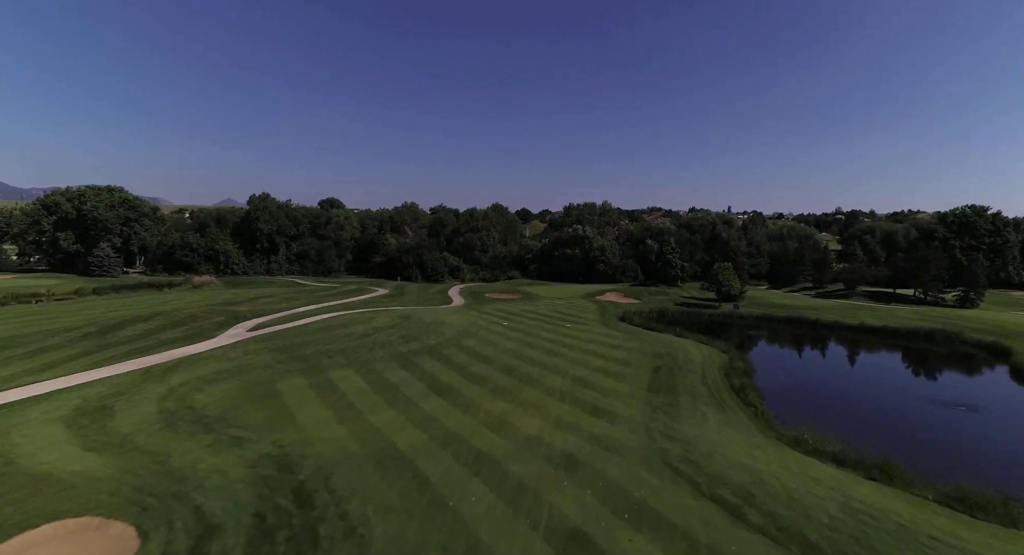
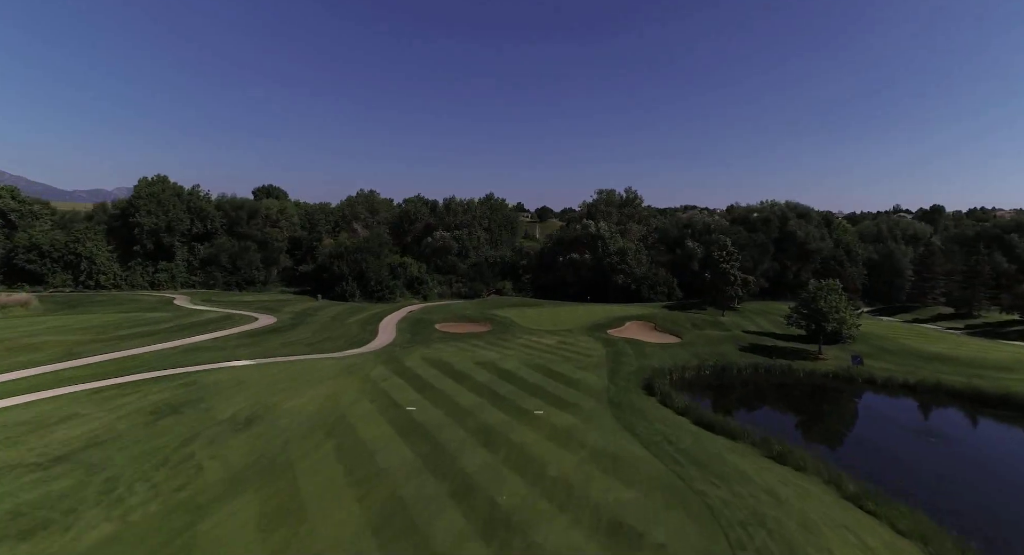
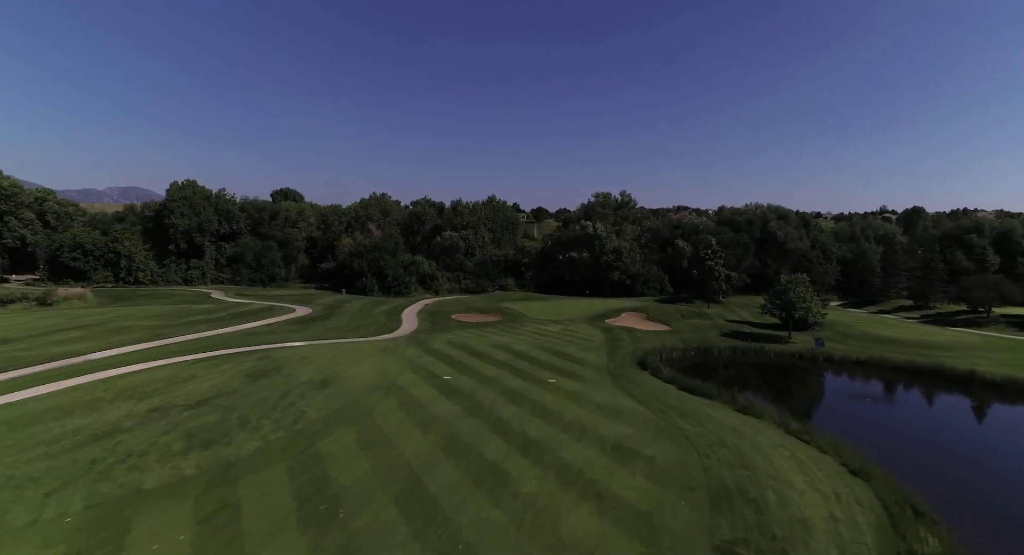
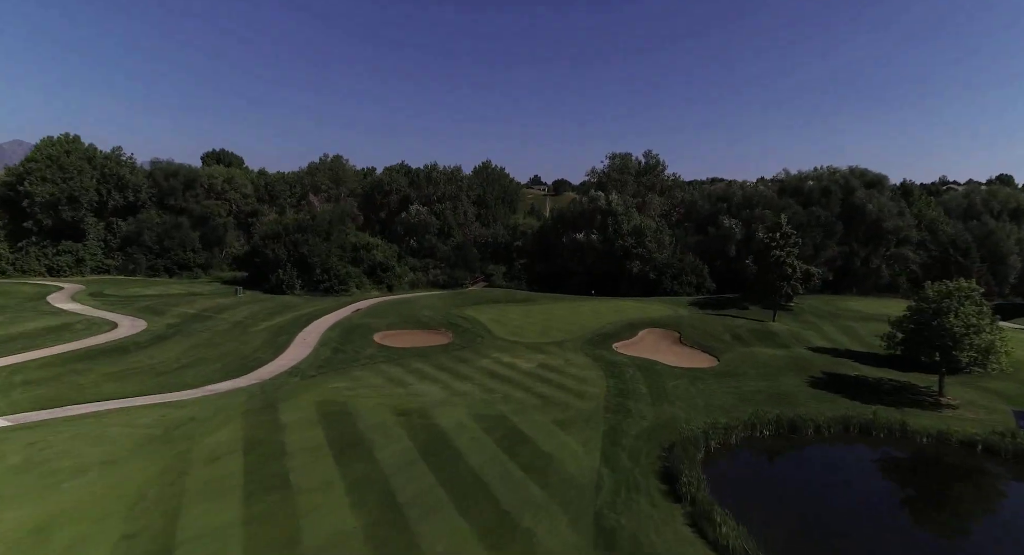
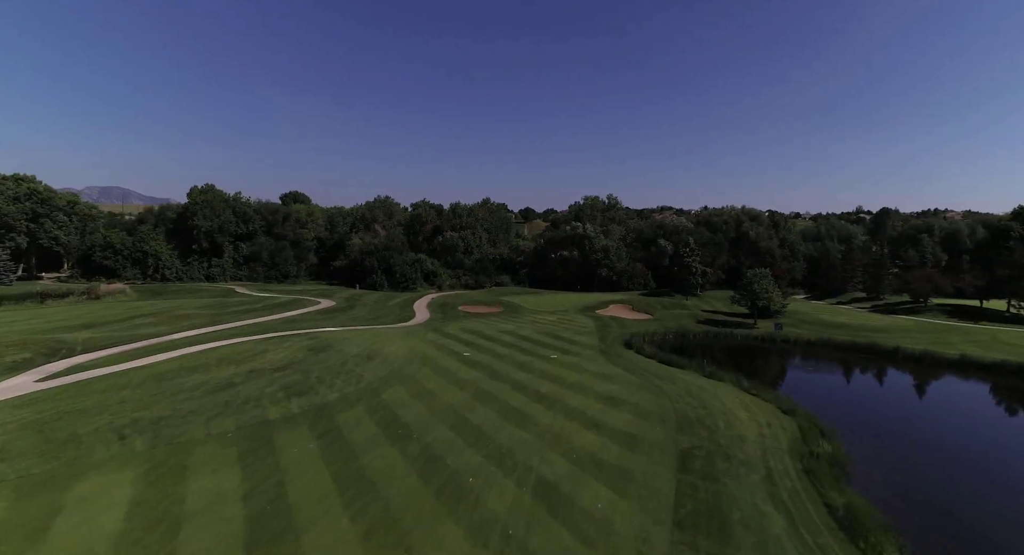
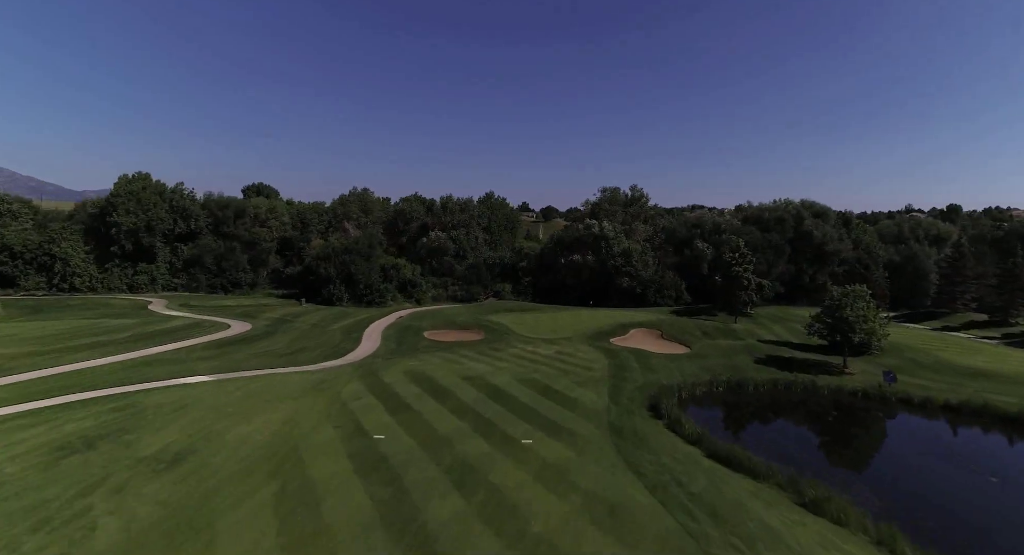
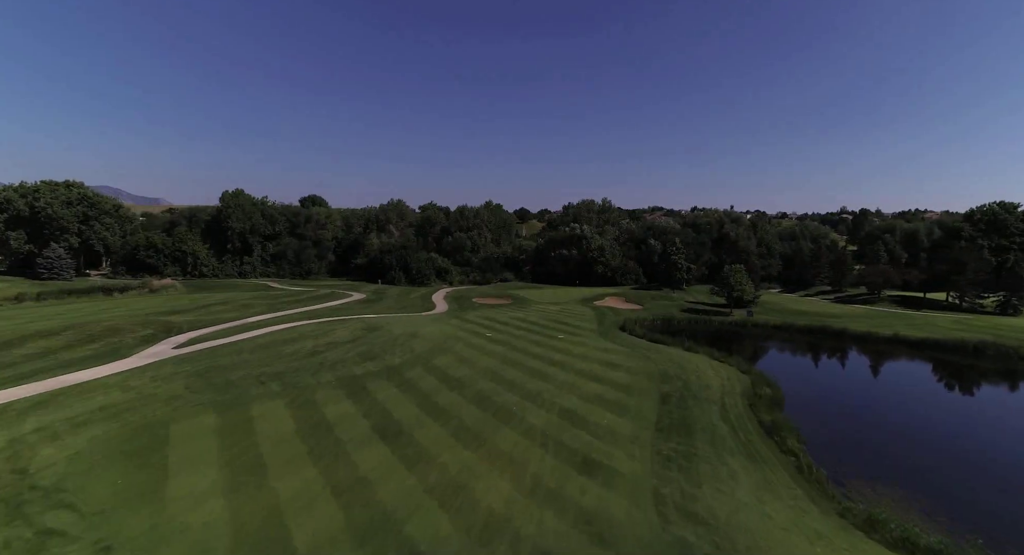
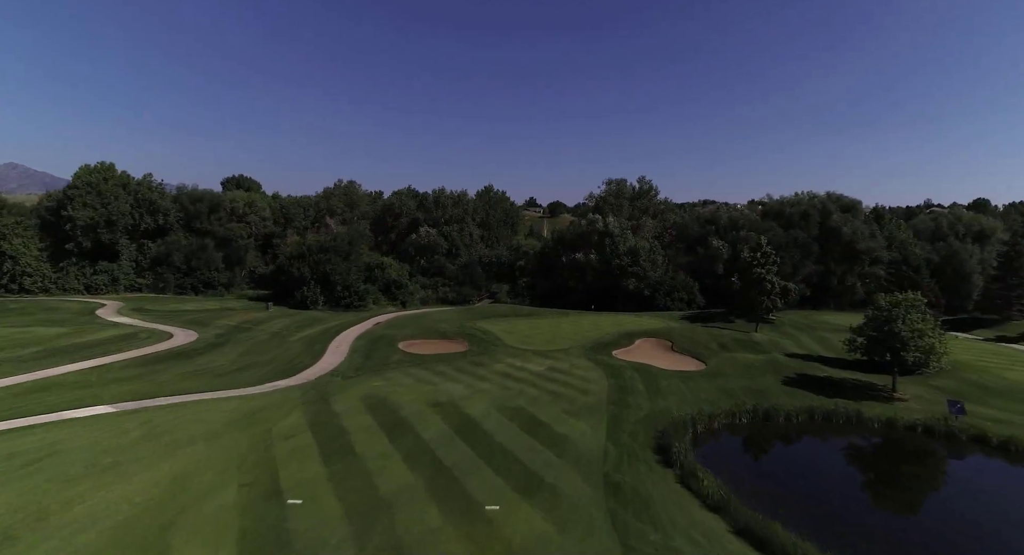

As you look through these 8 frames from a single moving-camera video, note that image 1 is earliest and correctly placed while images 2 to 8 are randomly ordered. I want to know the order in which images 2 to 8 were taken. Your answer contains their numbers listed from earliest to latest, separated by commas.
7, 5, 3, 2, 6, 8, 4
